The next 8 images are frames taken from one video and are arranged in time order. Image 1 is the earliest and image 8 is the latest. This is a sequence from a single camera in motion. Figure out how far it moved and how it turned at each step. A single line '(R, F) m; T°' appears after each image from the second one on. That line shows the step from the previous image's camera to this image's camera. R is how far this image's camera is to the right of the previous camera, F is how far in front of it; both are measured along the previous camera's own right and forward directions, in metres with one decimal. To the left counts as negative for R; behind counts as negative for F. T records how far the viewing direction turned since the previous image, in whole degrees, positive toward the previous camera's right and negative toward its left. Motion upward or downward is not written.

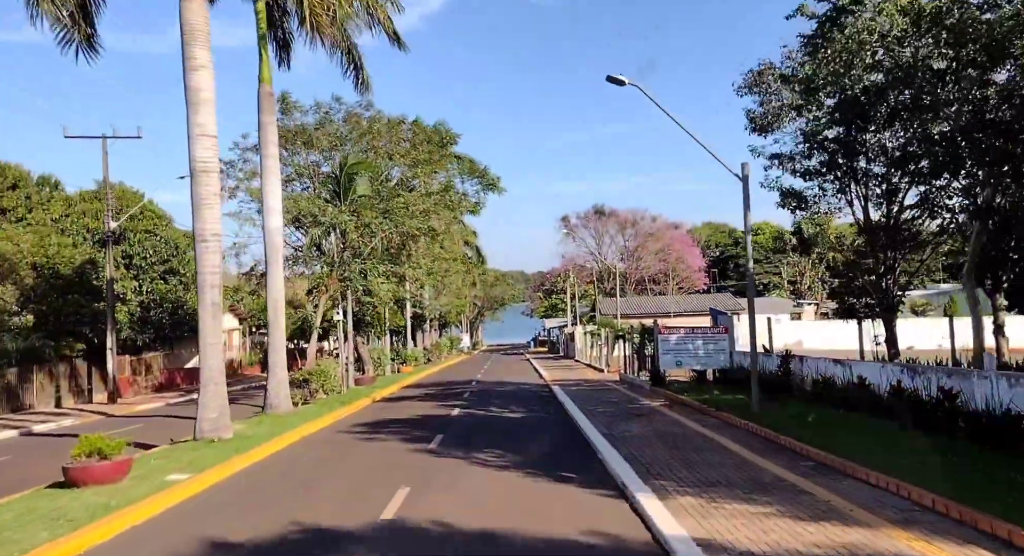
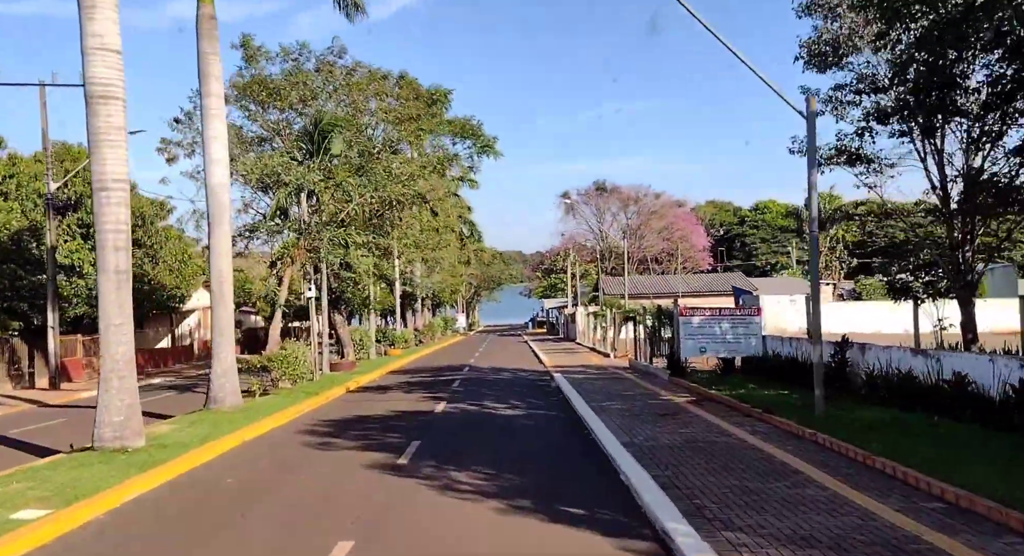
(0.0, +3.4) m; 0°
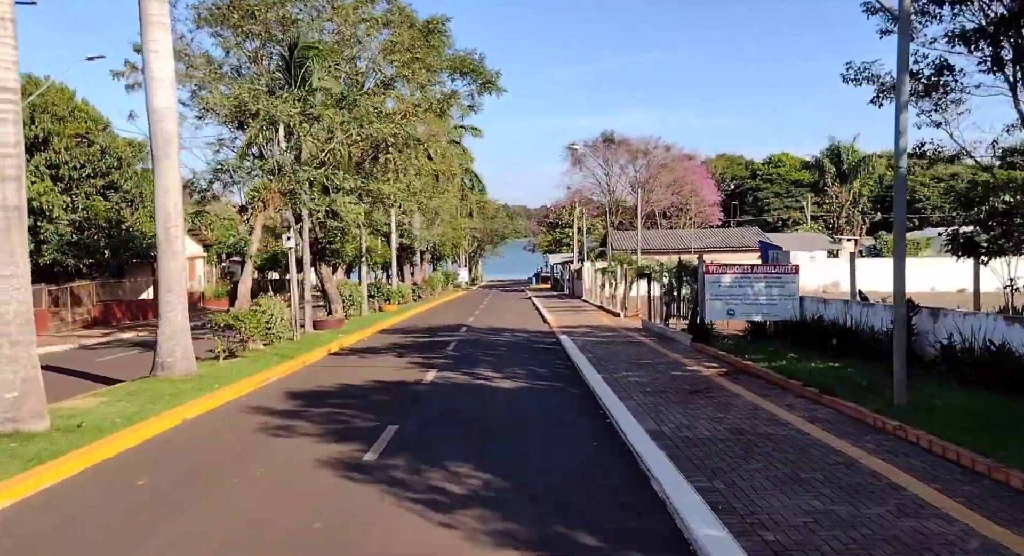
(0.0, +2.5) m; 0°
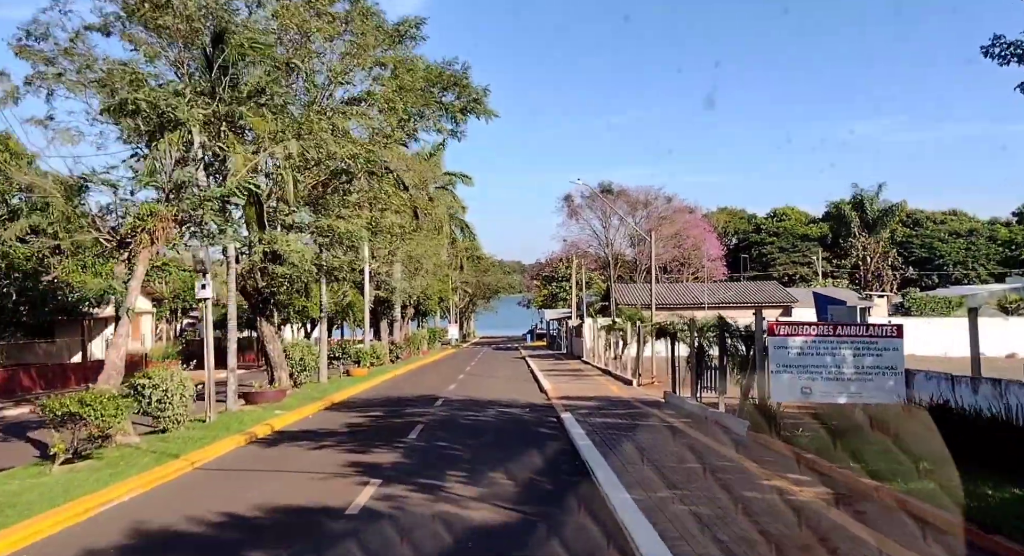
(+0.1, +5.1) m; 0°
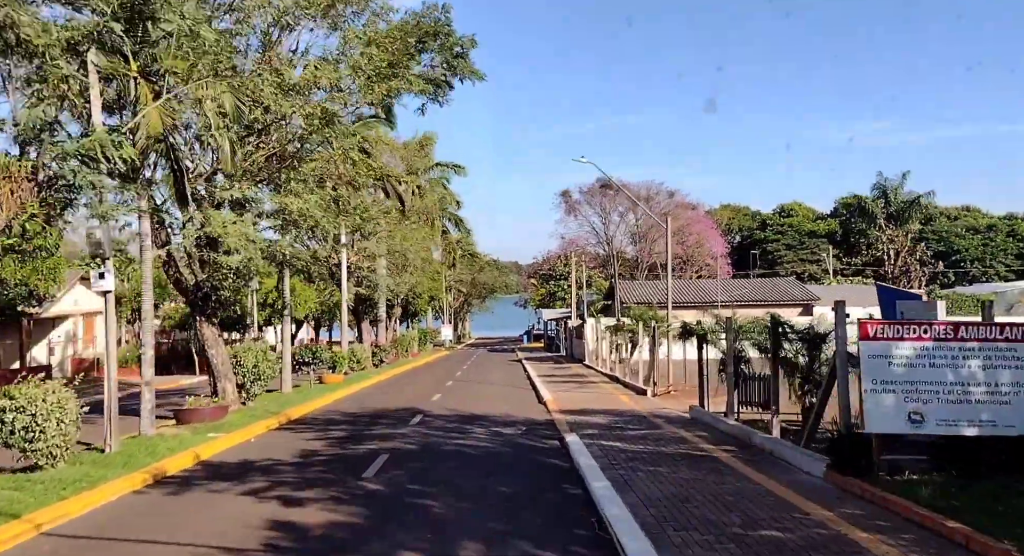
(+0.1, +3.6) m; 0°
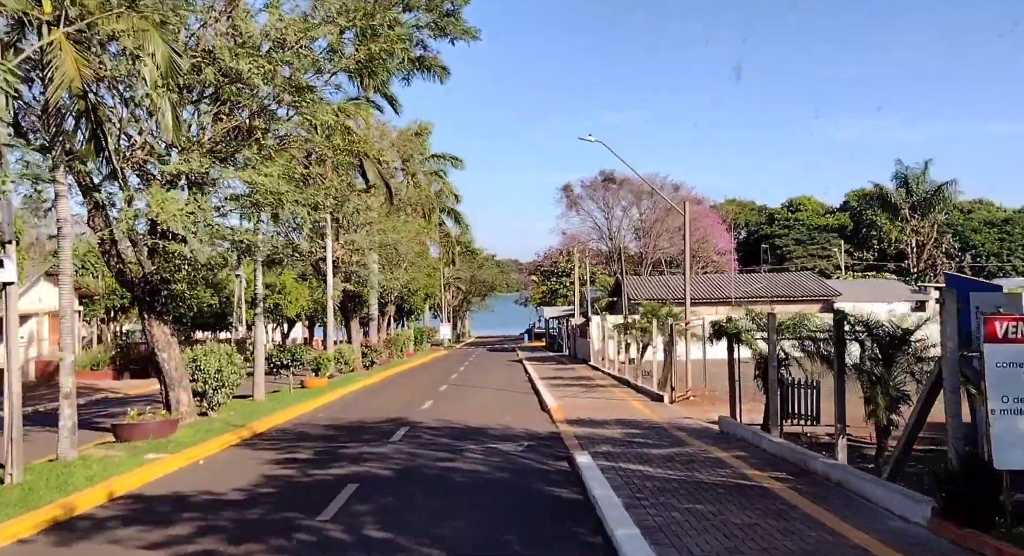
(0.0, +2.4) m; 0°
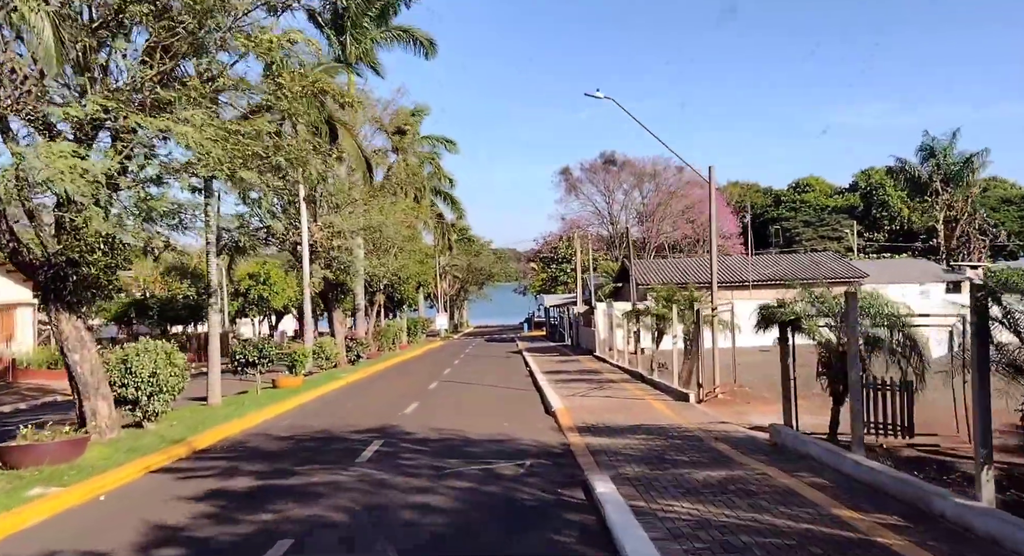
(0.0, +2.9) m; 0°
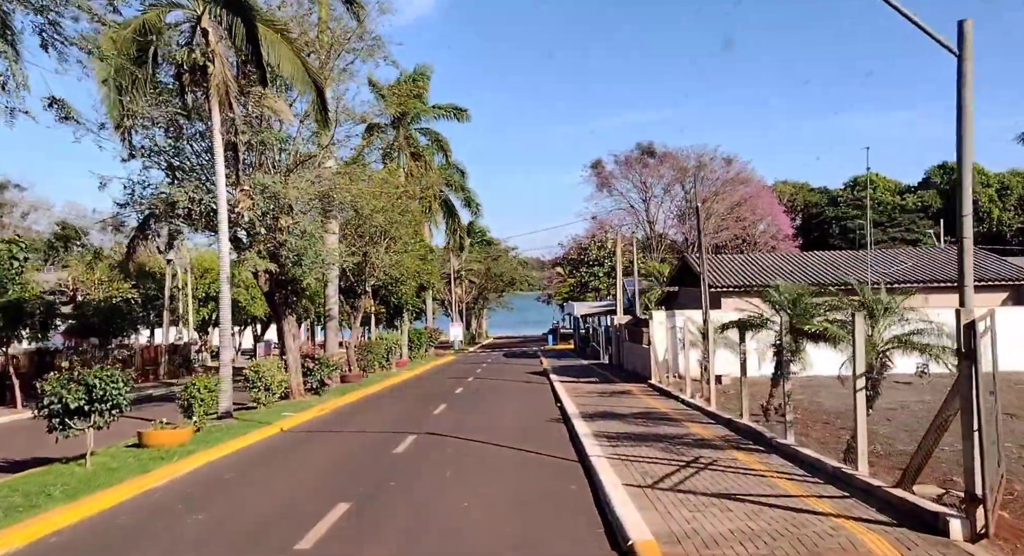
(0.0, +9.0) m; -2°
